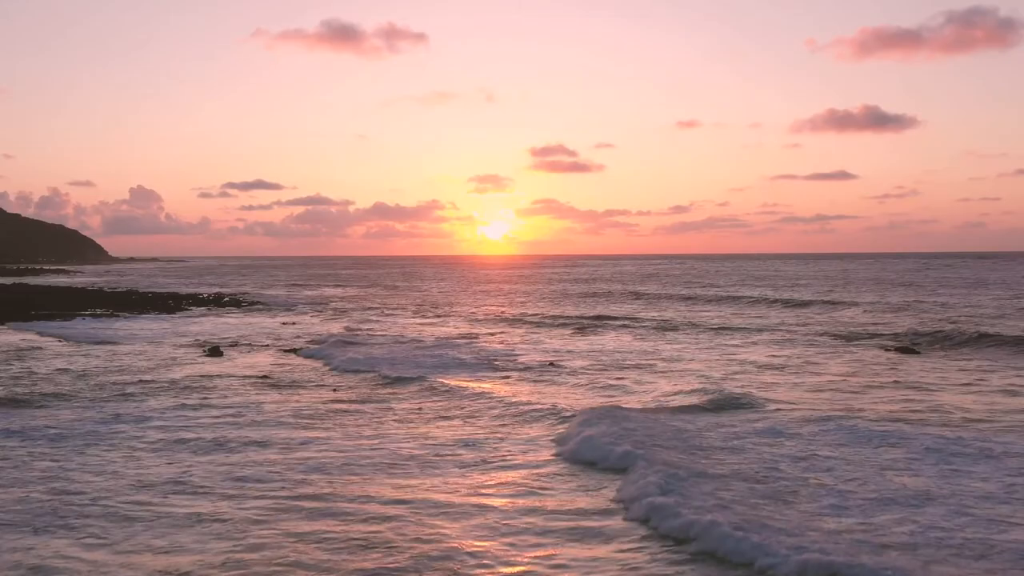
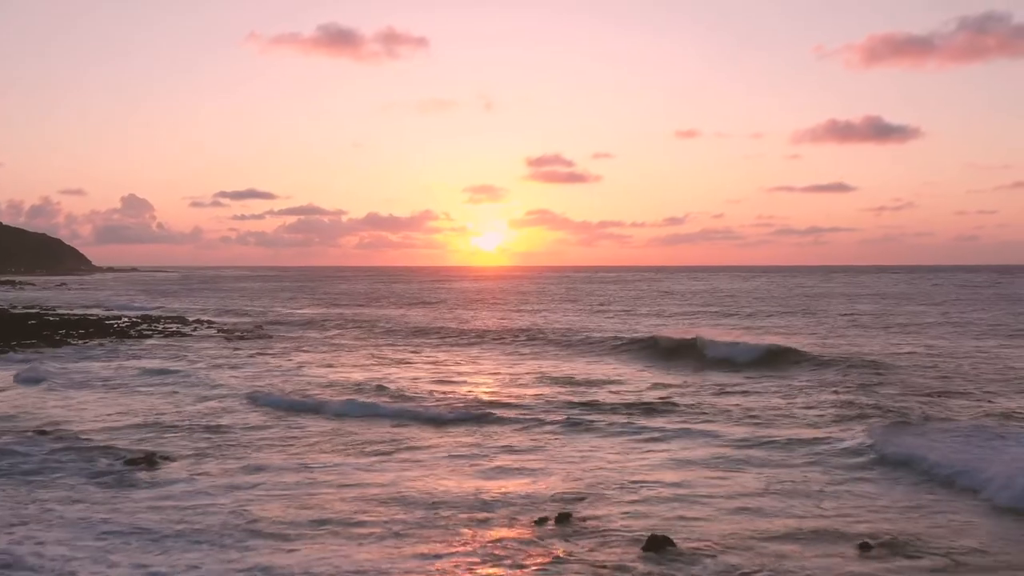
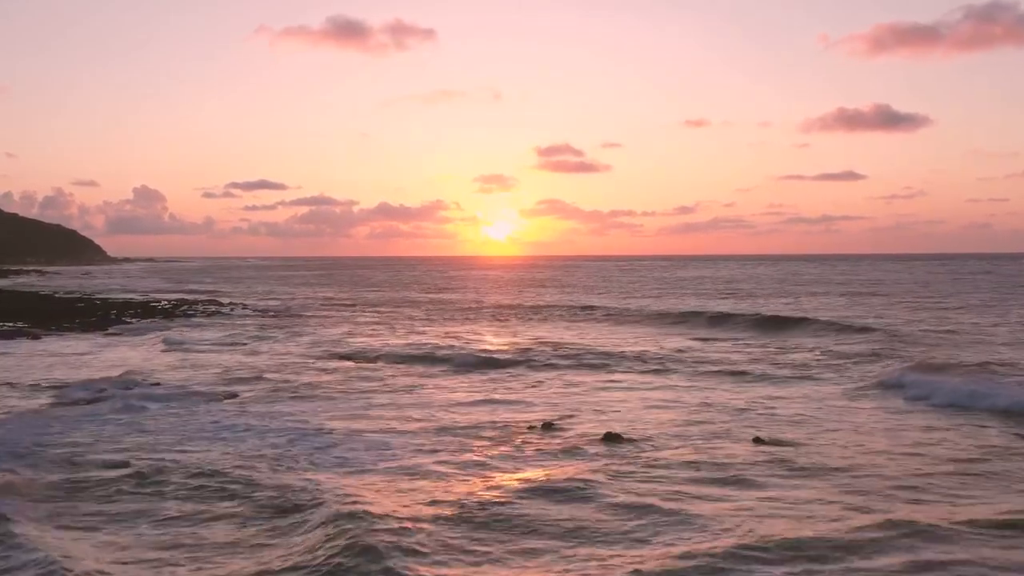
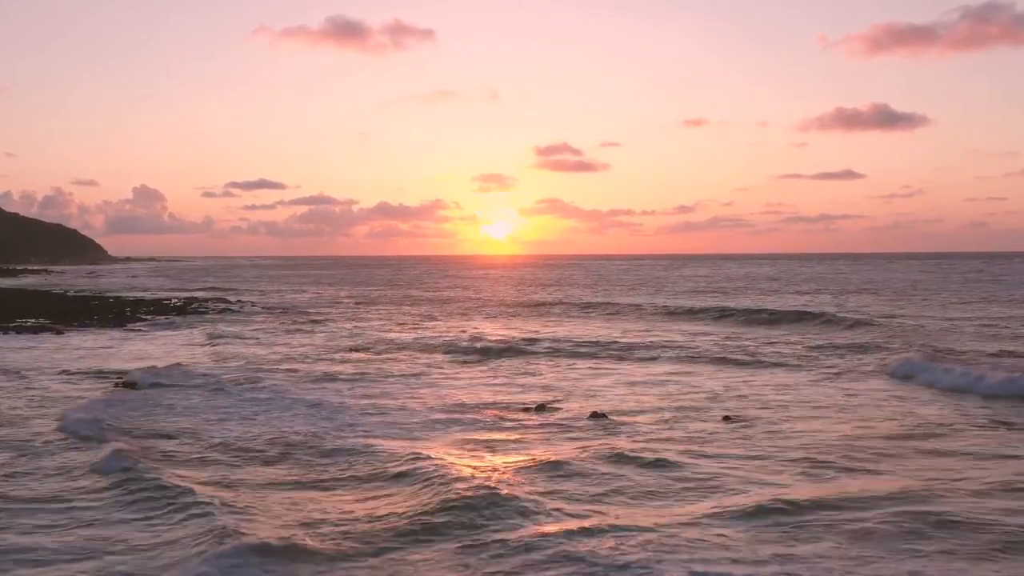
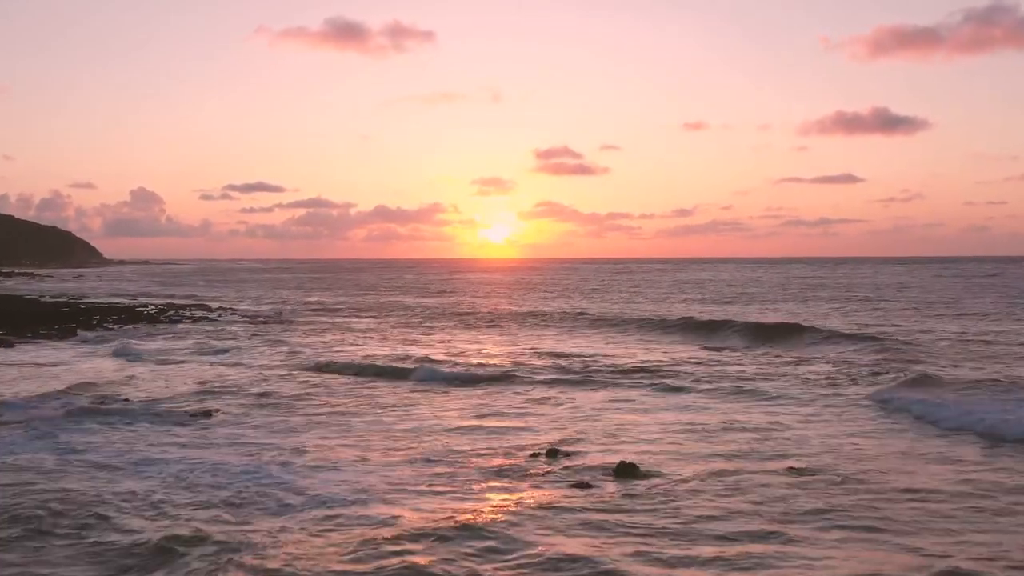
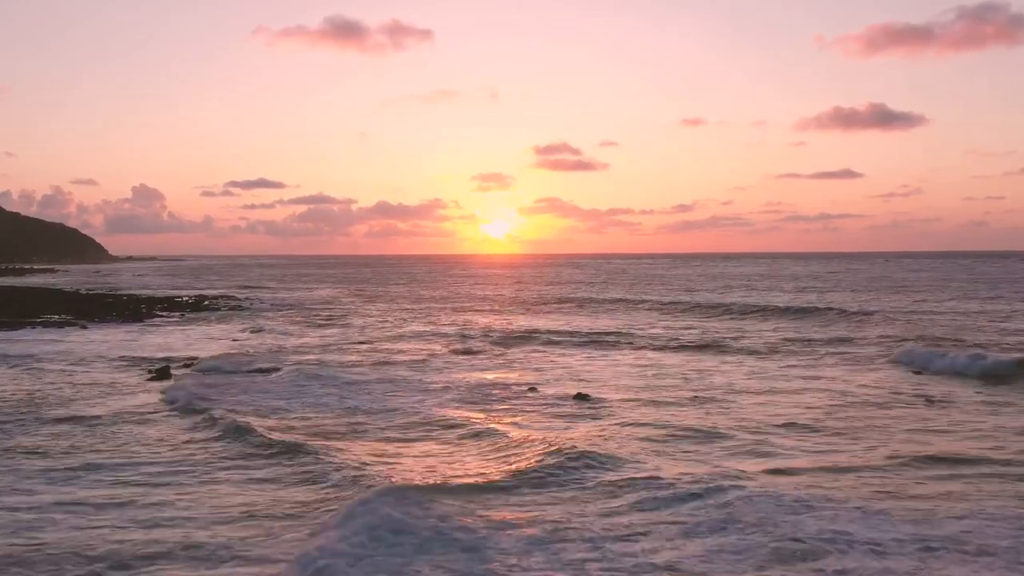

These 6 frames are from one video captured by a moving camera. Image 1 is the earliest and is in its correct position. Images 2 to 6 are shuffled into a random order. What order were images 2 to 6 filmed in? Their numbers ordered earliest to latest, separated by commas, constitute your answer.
6, 4, 3, 5, 2
